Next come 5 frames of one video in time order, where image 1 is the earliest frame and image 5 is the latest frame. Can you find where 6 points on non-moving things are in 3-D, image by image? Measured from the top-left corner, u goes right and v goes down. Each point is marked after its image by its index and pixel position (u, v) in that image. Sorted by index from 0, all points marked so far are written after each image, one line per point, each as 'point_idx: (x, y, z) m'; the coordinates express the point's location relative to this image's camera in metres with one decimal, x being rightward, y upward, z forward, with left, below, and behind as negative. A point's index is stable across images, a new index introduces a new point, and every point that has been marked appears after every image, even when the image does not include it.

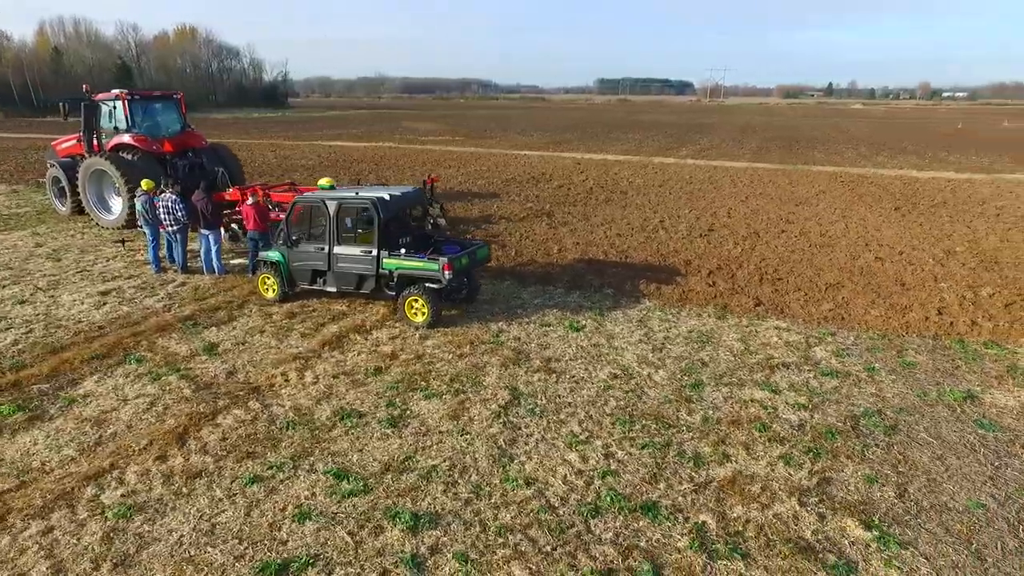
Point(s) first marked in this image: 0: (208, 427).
0: (-2.8, -1.3, +5.6) m
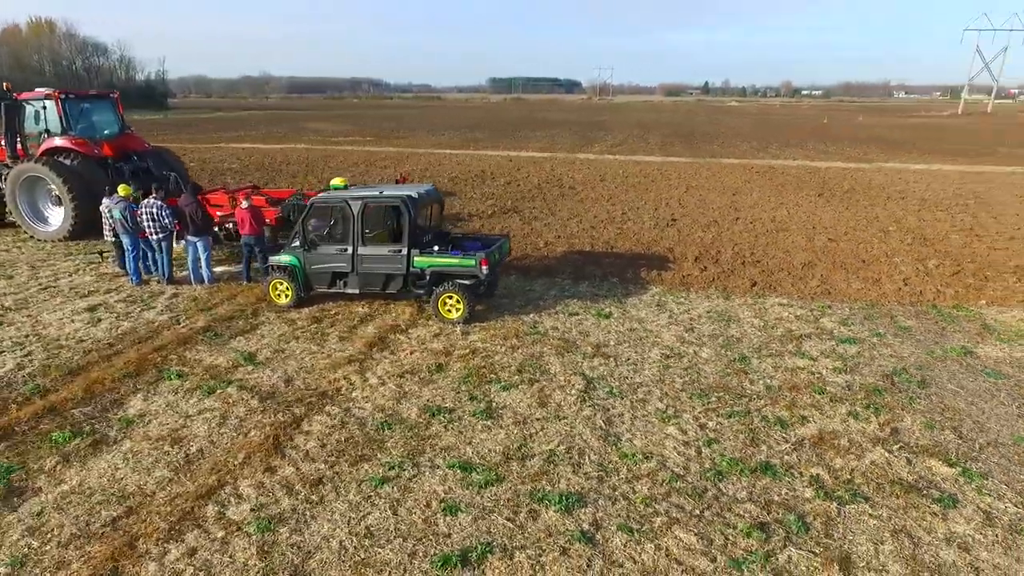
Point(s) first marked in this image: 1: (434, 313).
0: (-1.9, -1.3, +5.4) m
1: (-1.0, -0.3, +8.1) m
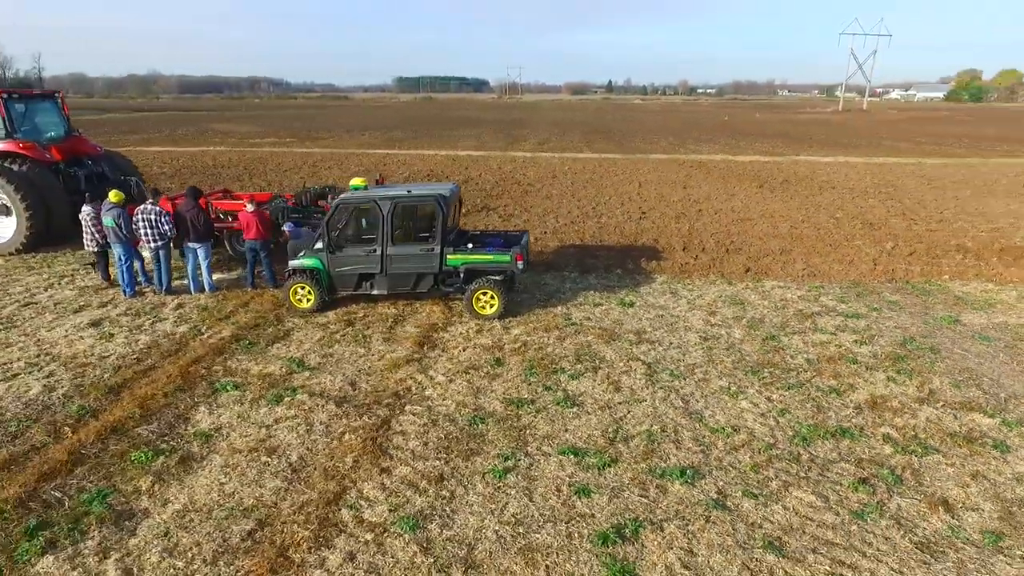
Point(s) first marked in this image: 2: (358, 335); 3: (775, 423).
0: (-1.0, -1.3, +5.4) m
1: (-0.6, -0.3, +8.2) m
2: (-1.9, -0.6, +7.6) m
3: (+2.4, -1.2, +5.7) m
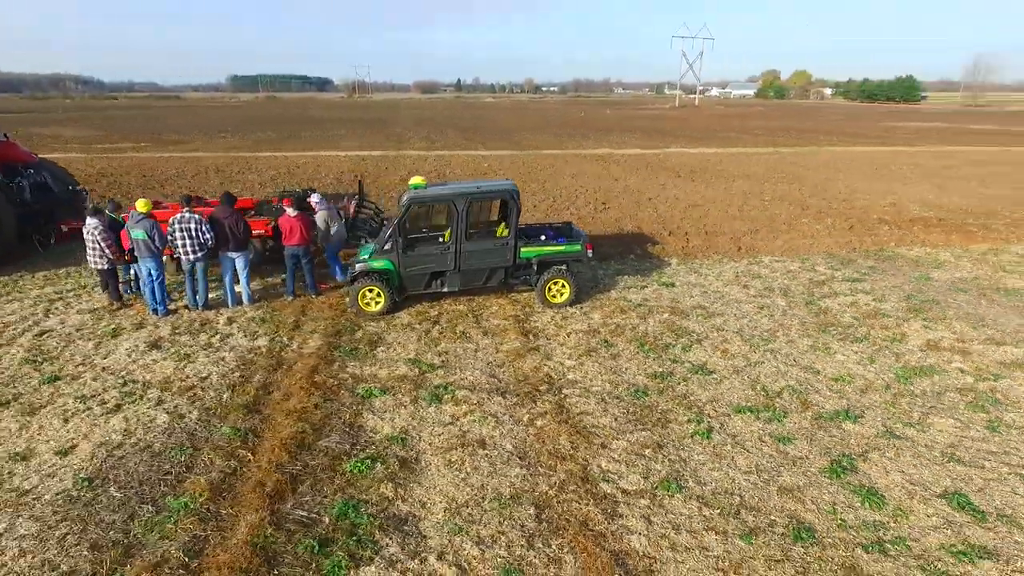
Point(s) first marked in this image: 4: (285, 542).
0: (+0.6, -1.2, +5.7) m
1: (+0.4, -0.2, +8.5) m
2: (-0.7, -0.5, +7.6) m
3: (+3.9, -0.9, +6.7) m
4: (-1.5, -1.7, +4.1) m
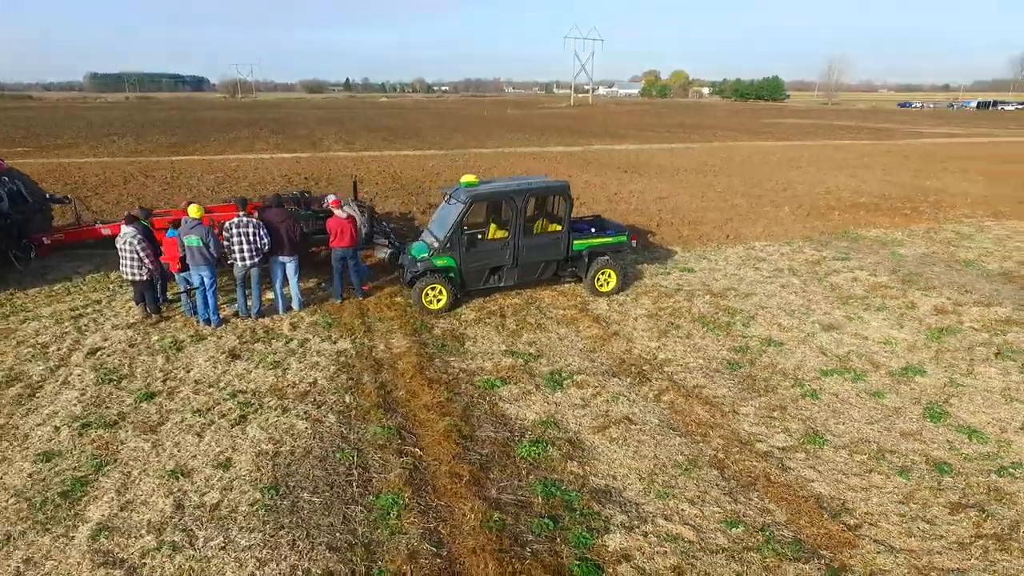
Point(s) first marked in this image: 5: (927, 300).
0: (+1.9, -1.0, +6.2) m
1: (+1.1, 0.0, +8.9) m
2: (+0.2, -0.5, +7.8) m
3: (+4.9, -0.6, +7.7) m
4: (0.0, -1.6, +4.3) m
5: (+5.9, -0.2, +8.8) m
